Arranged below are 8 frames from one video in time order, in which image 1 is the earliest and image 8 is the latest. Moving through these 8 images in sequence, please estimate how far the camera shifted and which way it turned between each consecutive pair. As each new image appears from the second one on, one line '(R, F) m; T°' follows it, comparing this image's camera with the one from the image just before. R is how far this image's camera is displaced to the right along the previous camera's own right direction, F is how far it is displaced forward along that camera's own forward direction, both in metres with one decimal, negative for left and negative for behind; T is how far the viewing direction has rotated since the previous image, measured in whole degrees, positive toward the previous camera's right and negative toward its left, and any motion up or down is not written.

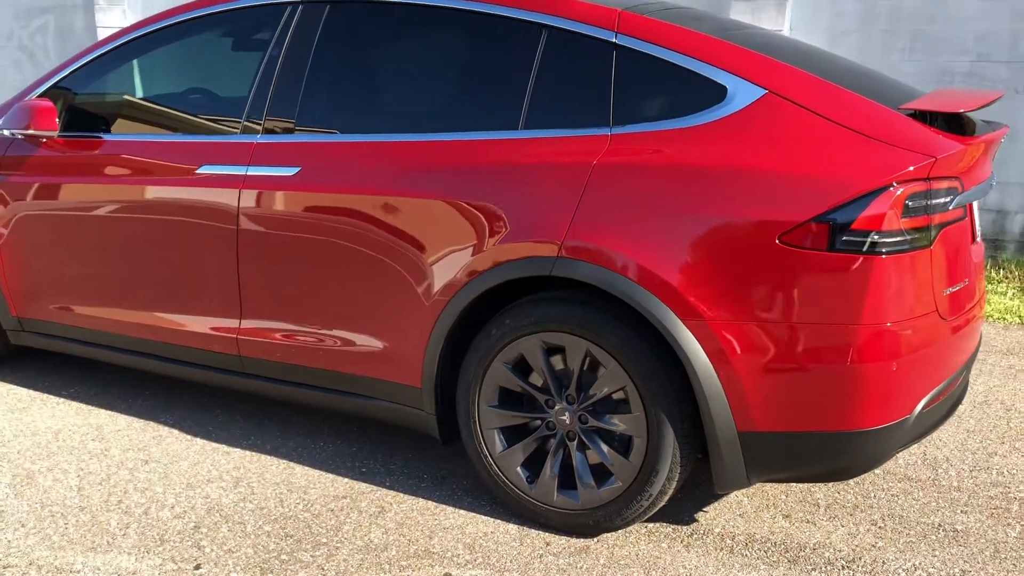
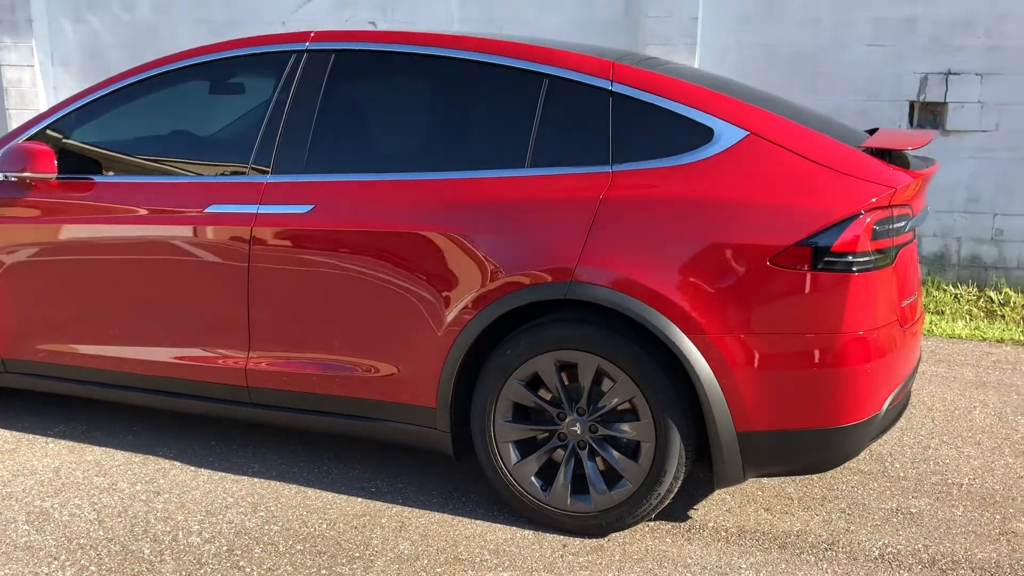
(-0.4, -0.2) m; +7°
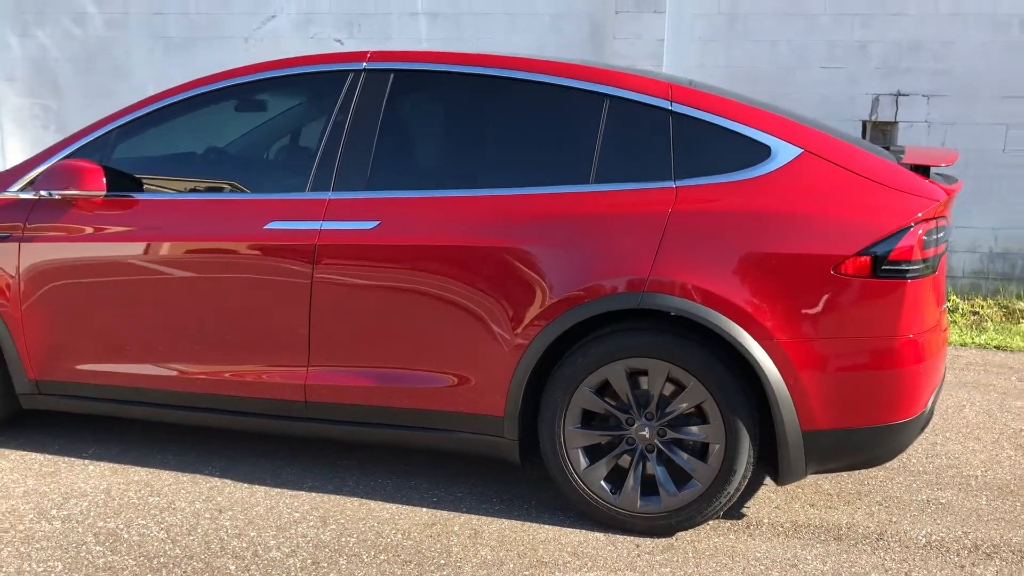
(-0.5, -0.1) m; +6°
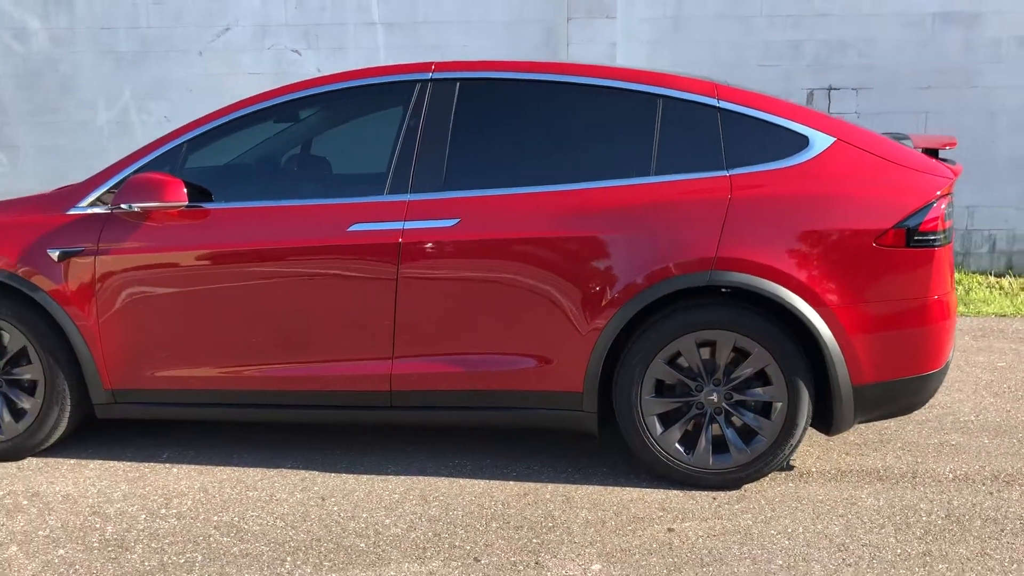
(-0.6, -0.2) m; +7°
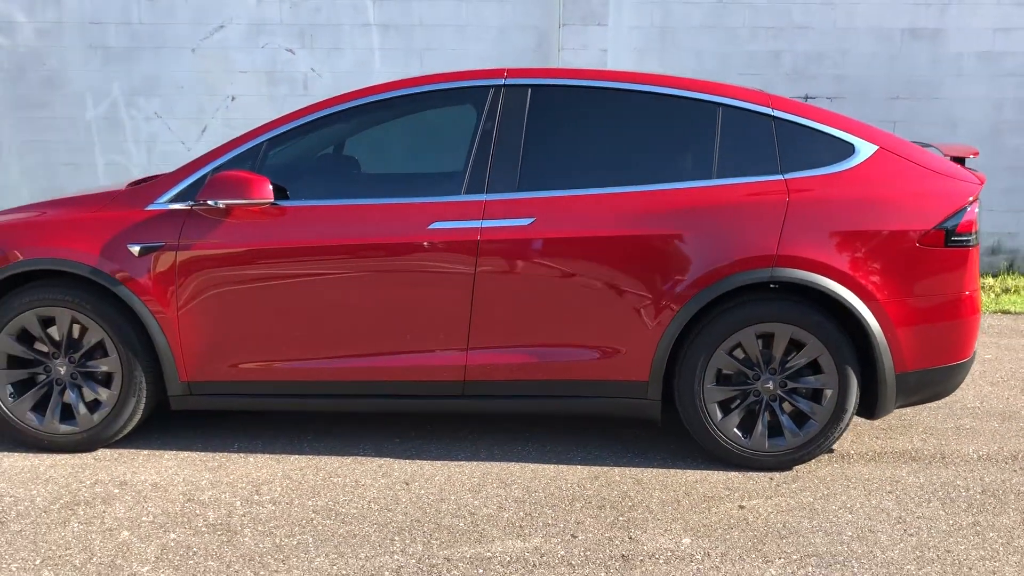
(-0.5, -0.2) m; +4°
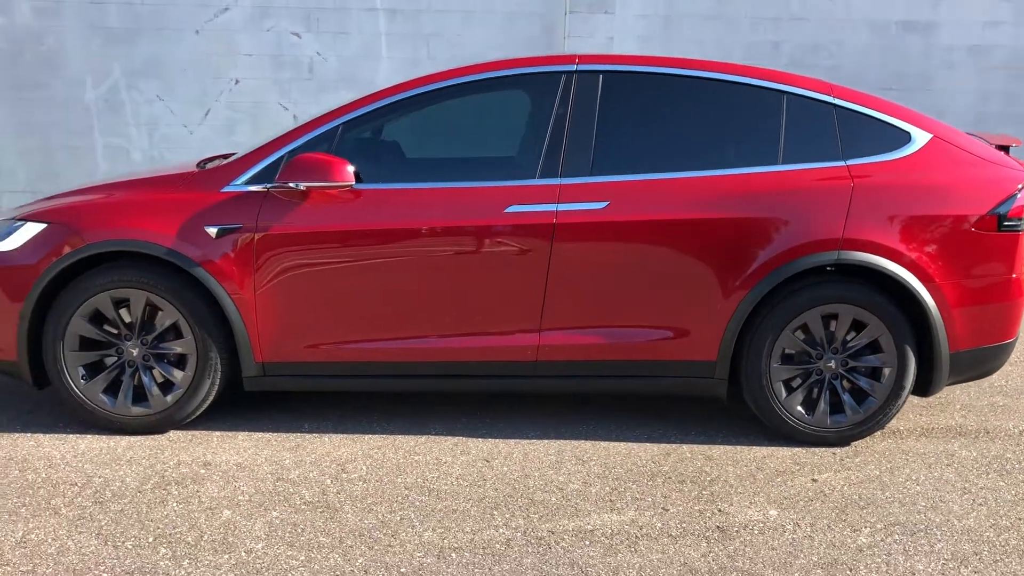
(-0.5, -0.1) m; +3°
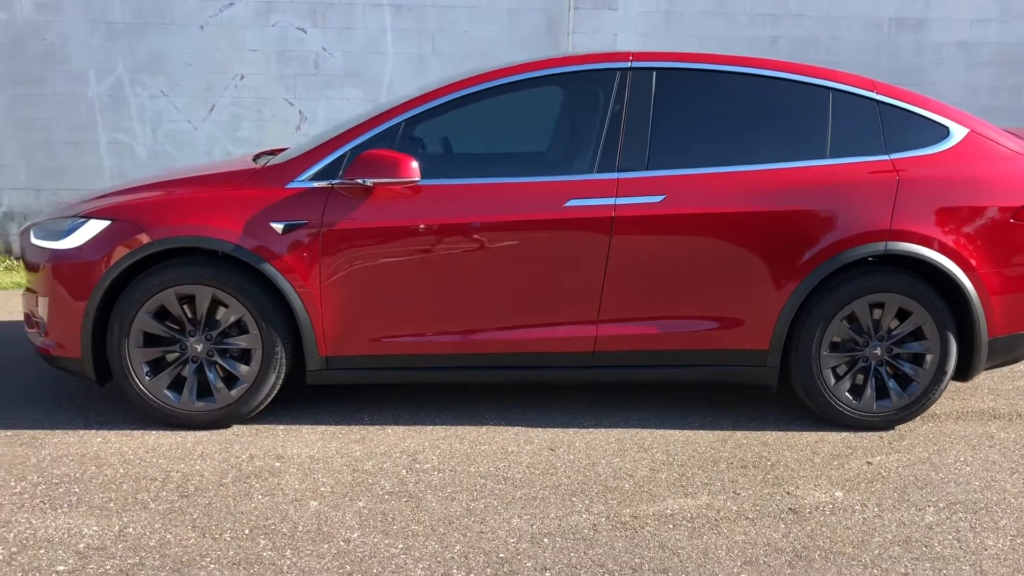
(-0.4, -0.1) m; +2°
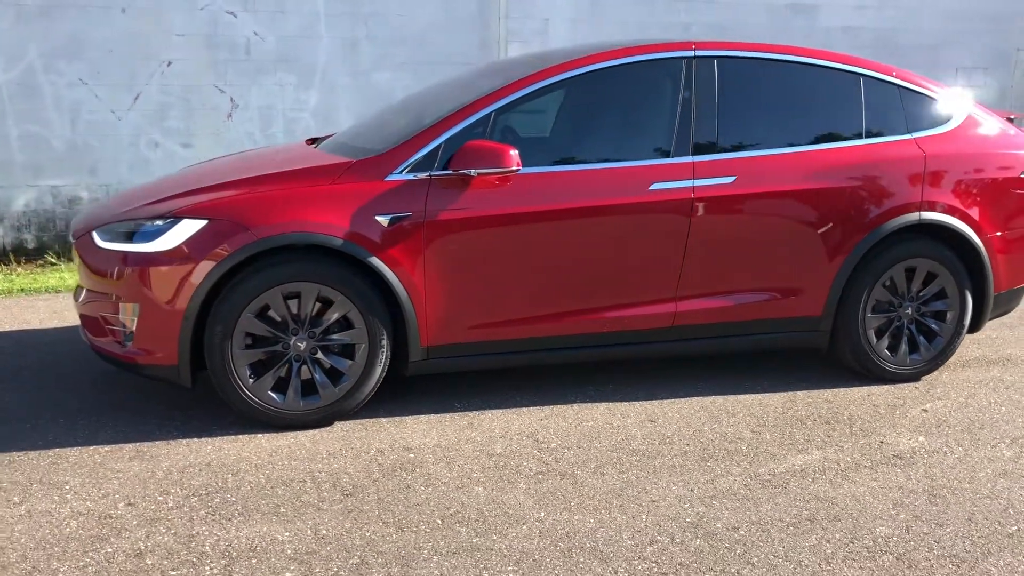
(-1.1, 0.0) m; +11°
